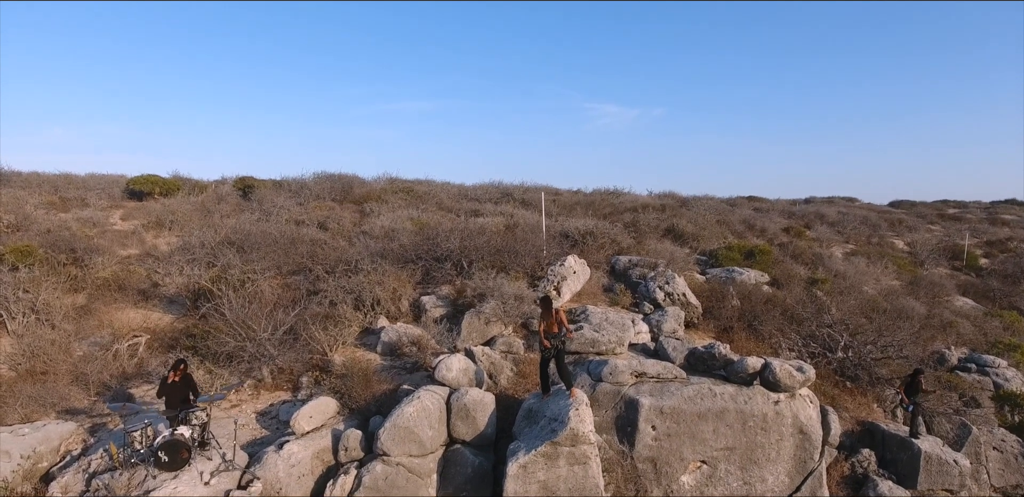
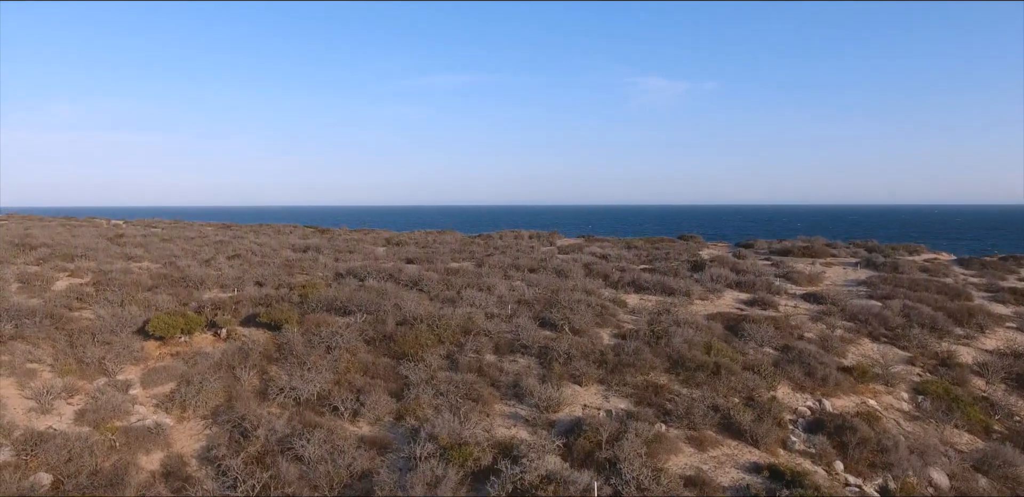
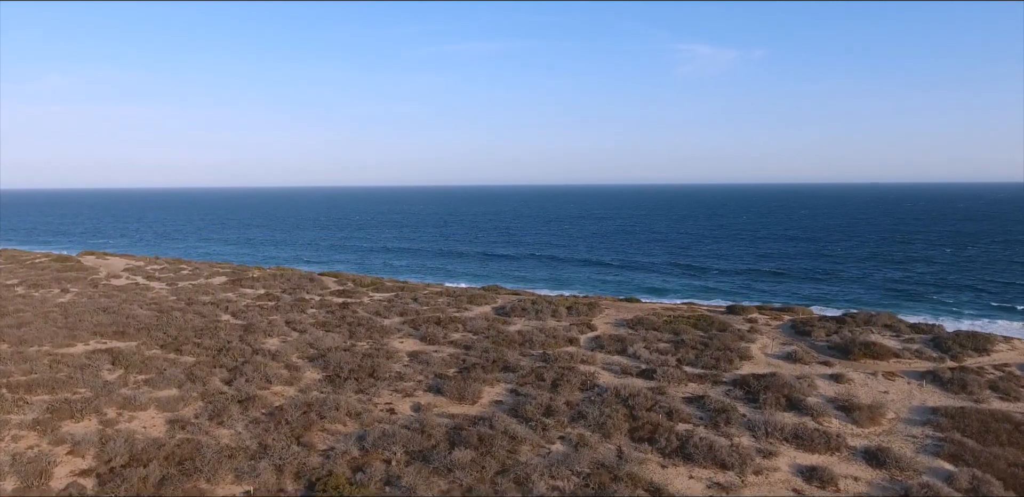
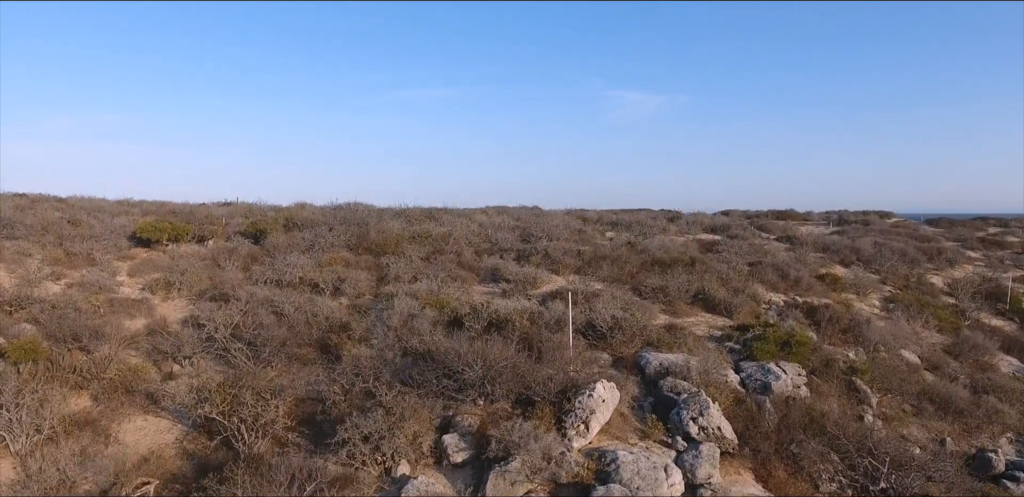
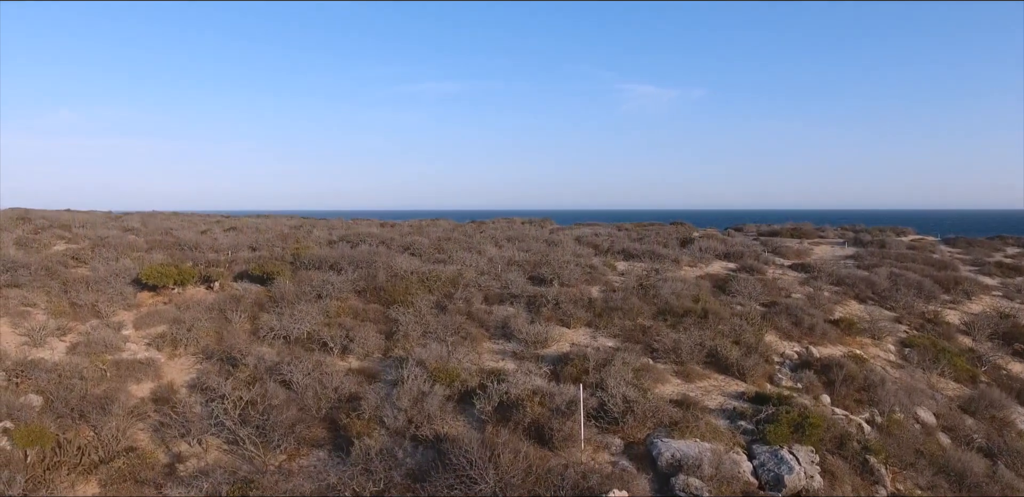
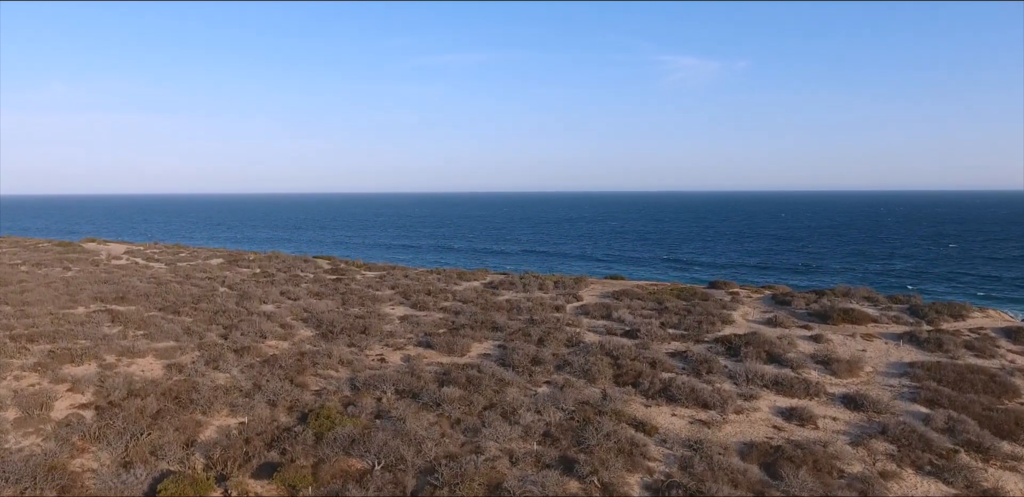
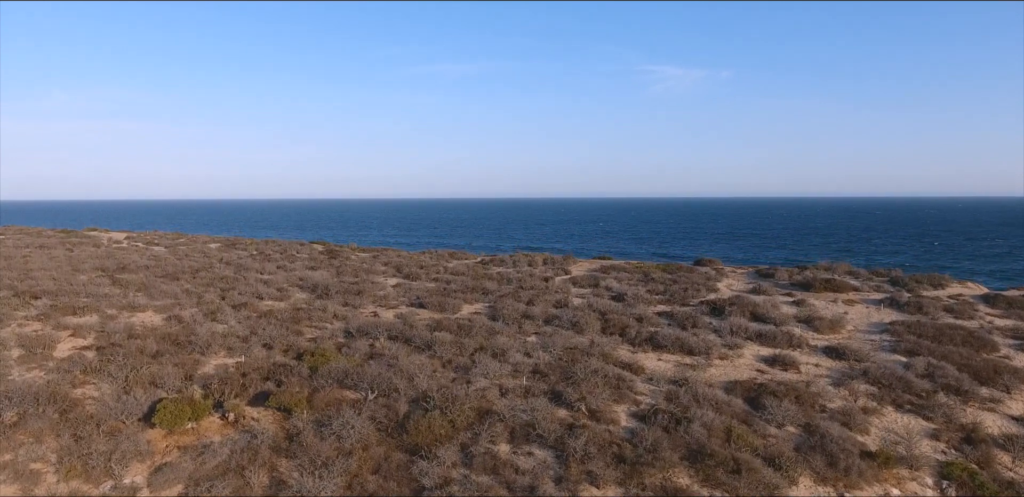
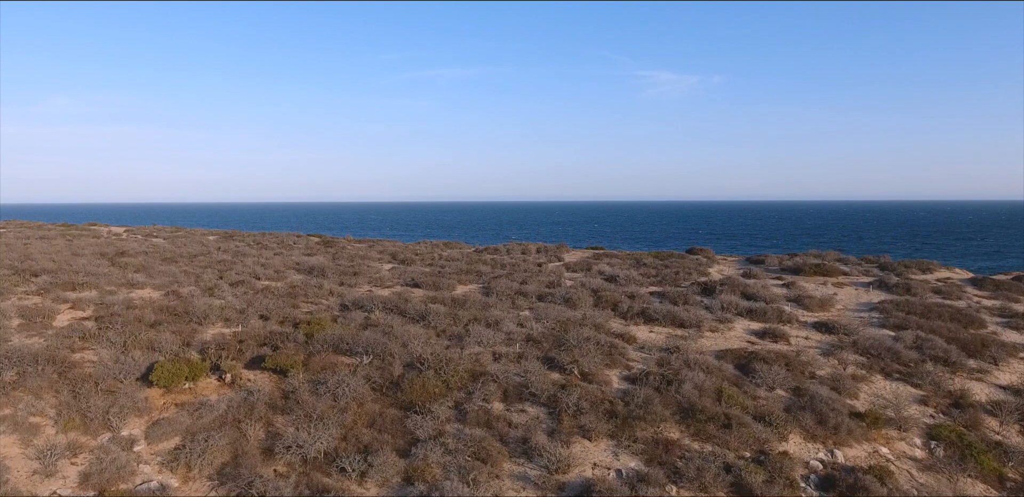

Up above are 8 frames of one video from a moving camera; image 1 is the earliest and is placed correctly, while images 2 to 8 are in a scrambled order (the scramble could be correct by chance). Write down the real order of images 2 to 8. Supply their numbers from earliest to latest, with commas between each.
4, 5, 2, 8, 7, 6, 3
